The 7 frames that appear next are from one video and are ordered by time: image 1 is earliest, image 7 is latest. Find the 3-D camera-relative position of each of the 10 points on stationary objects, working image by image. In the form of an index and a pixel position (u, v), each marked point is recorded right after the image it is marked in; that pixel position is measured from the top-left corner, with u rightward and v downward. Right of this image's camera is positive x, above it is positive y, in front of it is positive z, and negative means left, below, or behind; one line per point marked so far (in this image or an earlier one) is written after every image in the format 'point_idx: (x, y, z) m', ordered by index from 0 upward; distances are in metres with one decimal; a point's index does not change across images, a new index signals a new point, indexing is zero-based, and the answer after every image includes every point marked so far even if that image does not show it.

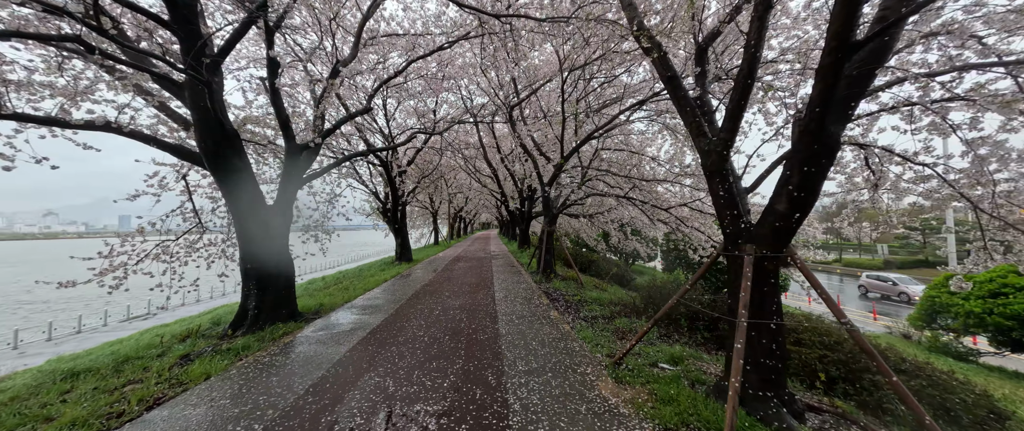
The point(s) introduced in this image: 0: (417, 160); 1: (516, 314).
0: (-5.1, +3.0, +16.7) m
1: (+0.1, -1.7, +5.1) m
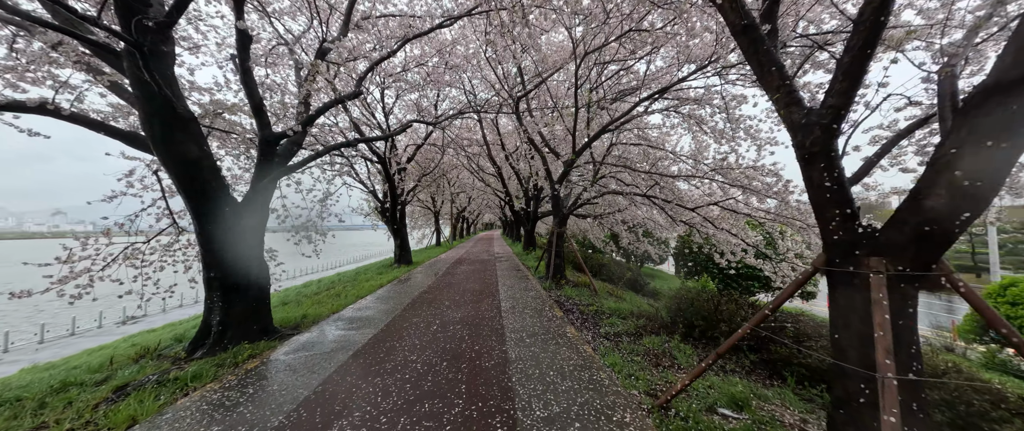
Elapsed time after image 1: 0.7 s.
0: (-4.8, +3.0, +16.0) m
1: (+0.2, -1.7, +4.4) m
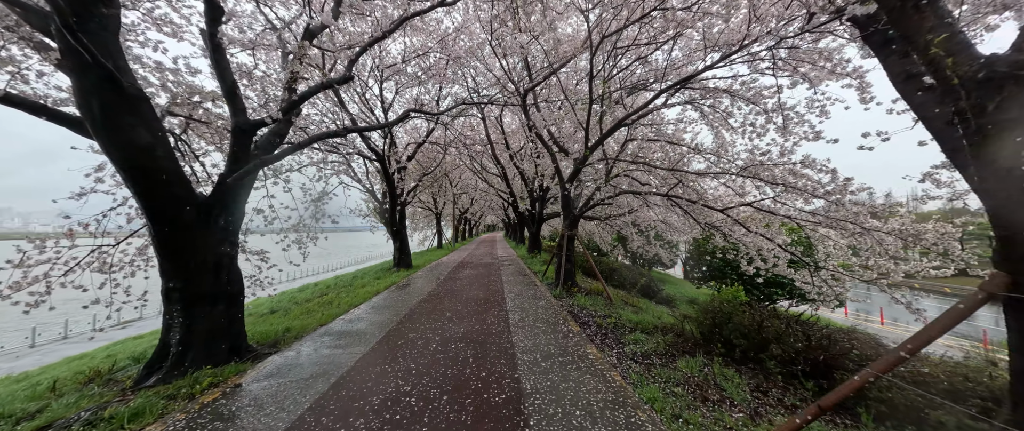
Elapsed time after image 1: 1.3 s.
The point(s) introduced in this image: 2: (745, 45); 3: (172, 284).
0: (-4.6, +2.9, +15.4) m
1: (+0.3, -1.7, +3.8) m
2: (+4.4, +3.2, +5.8) m
3: (-3.6, -0.7, +3.3) m
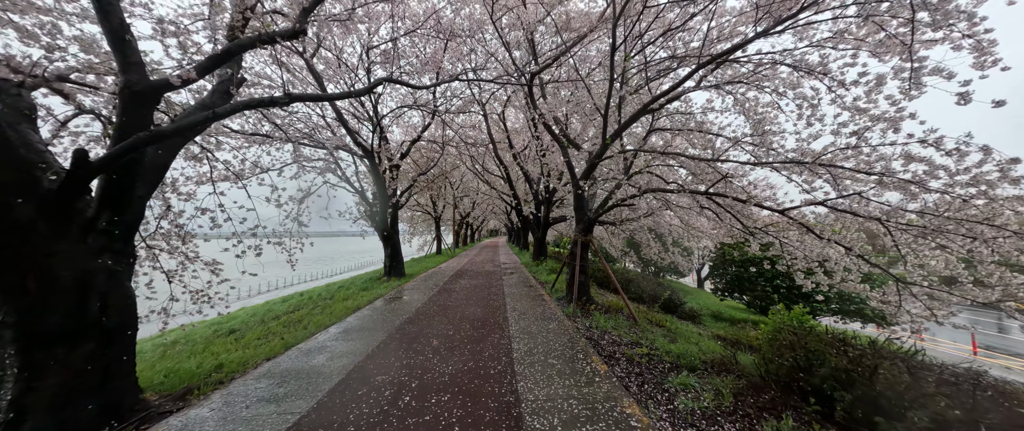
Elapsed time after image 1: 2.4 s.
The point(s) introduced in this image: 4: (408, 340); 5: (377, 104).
0: (-4.4, +2.7, +14.4) m
1: (+0.4, -1.7, +2.6) m
2: (+4.4, +3.2, +4.7) m
3: (-3.6, -0.7, +2.2) m
4: (-1.5, -1.8, +4.4) m
5: (-4.4, +3.7, +10.2) m
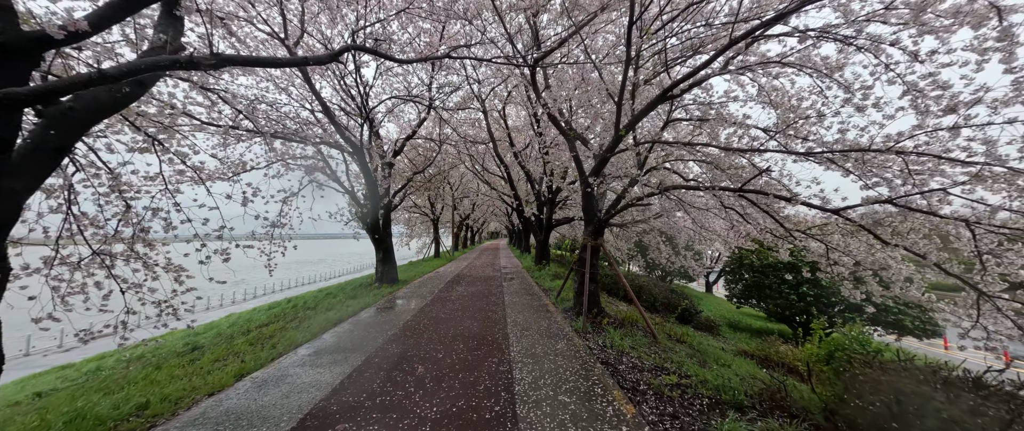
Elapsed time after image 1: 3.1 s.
0: (-4.4, +2.6, +13.7) m
1: (+0.4, -1.6, +1.8) m
2: (+4.5, +3.2, +3.9) m
3: (-3.6, -0.7, +1.4) m
4: (-1.5, -1.8, +3.7) m
5: (-4.4, +3.6, +9.5) m
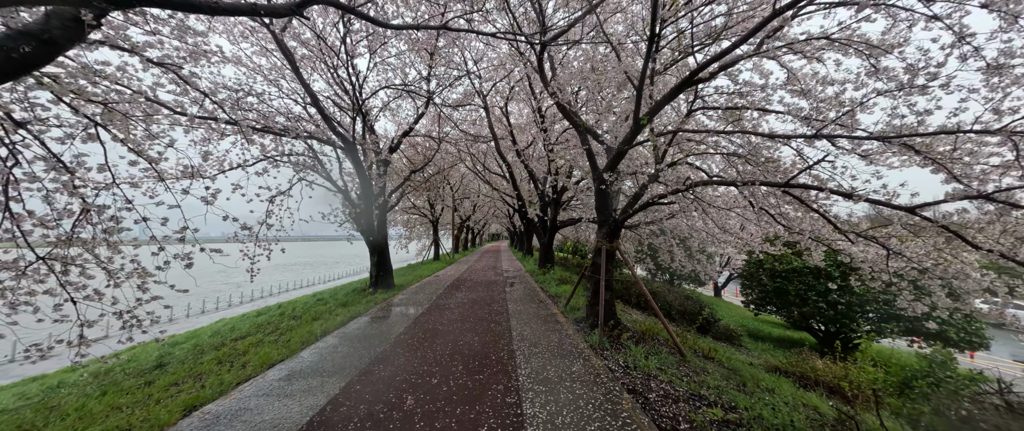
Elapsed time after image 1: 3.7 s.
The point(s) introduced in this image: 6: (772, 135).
0: (-4.3, +2.6, +13.0) m
1: (+0.5, -1.6, +1.2) m
2: (+4.5, +3.2, +3.3) m
3: (-3.5, -0.7, +0.8) m
4: (-1.4, -1.8, +3.0) m
5: (-4.3, +3.6, +8.9) m
6: (+3.6, +1.1, +4.3) m
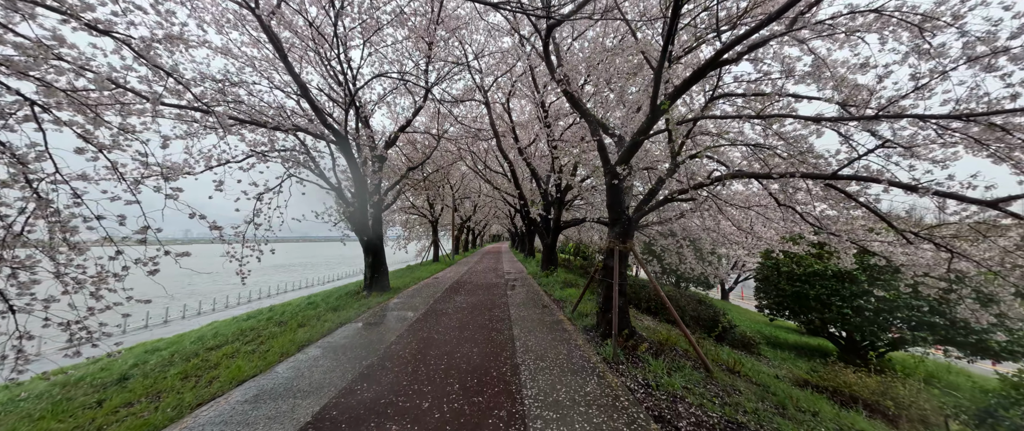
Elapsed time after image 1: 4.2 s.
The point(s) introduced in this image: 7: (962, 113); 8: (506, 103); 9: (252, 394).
0: (-4.2, +2.6, +12.6) m
1: (+0.5, -1.6, +0.7) m
2: (+4.6, +3.2, +2.8) m
3: (-3.5, -0.6, +0.3) m
4: (-1.3, -1.7, +2.5) m
5: (-4.2, +3.6, +8.4) m
6: (+3.6, +1.1, +3.8) m
7: (+4.5, +1.0, +3.1) m
8: (-0.2, +4.5, +12.1) m
9: (-2.6, -1.8, +3.2) m
